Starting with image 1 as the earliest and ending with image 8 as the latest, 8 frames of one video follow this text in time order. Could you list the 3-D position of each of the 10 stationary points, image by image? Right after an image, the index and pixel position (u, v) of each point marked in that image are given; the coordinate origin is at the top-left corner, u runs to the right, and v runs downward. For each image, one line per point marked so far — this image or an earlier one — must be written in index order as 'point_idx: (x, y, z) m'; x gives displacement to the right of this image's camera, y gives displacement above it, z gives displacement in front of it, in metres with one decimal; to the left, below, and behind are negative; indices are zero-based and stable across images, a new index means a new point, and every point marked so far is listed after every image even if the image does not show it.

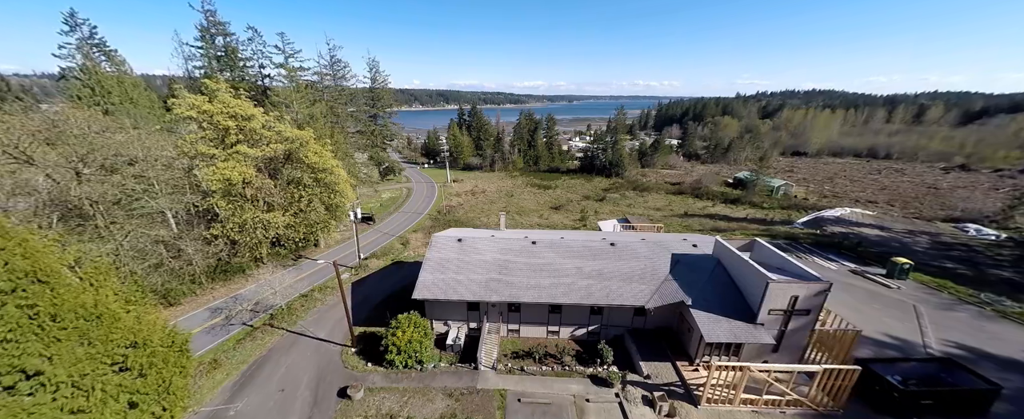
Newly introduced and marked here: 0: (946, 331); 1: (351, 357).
0: (+23.5, -6.6, +17.5) m
1: (-7.7, -7.0, +15.5) m
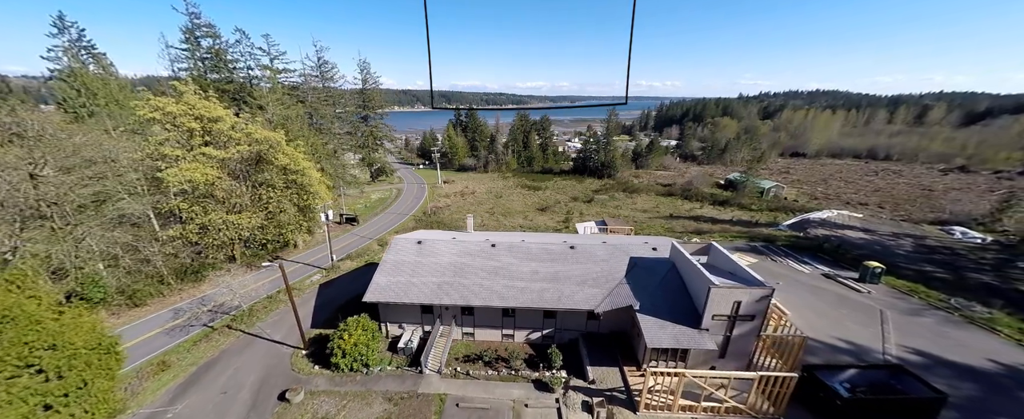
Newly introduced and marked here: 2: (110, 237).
0: (+21.1, -6.8, +17.2) m
1: (-10.2, -7.2, +15.5) m
2: (-23.2, -1.5, +18.6) m
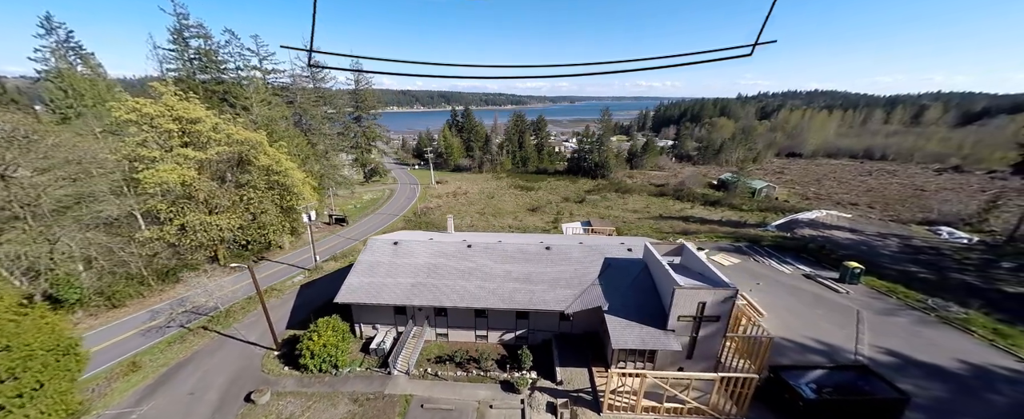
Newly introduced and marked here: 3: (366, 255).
0: (+19.7, -6.8, +17.2) m
1: (-11.6, -7.2, +15.5) m
2: (-24.6, -1.6, +18.6) m
3: (-8.2, -2.6, +18.3) m
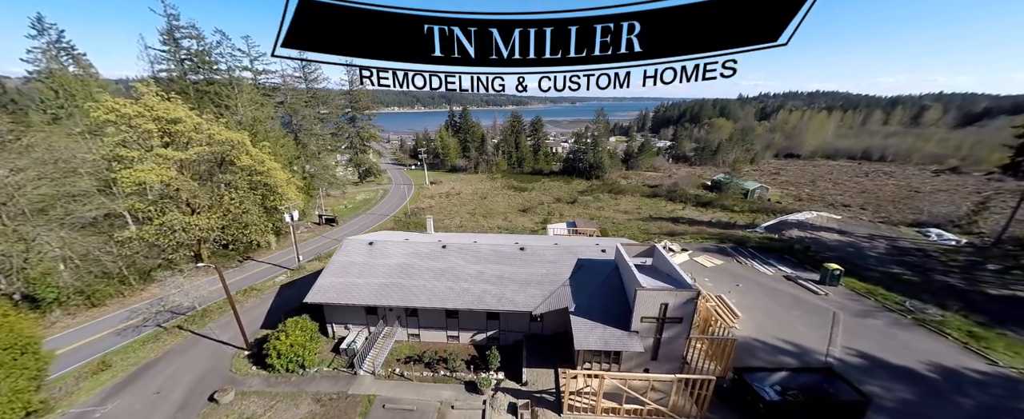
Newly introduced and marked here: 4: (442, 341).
0: (+18.2, -6.9, +17.1) m
1: (-13.1, -7.2, +15.5) m
2: (-26.1, -1.6, +18.7) m
3: (-9.7, -2.6, +18.3) m
4: (-3.7, -6.9, +16.9) m
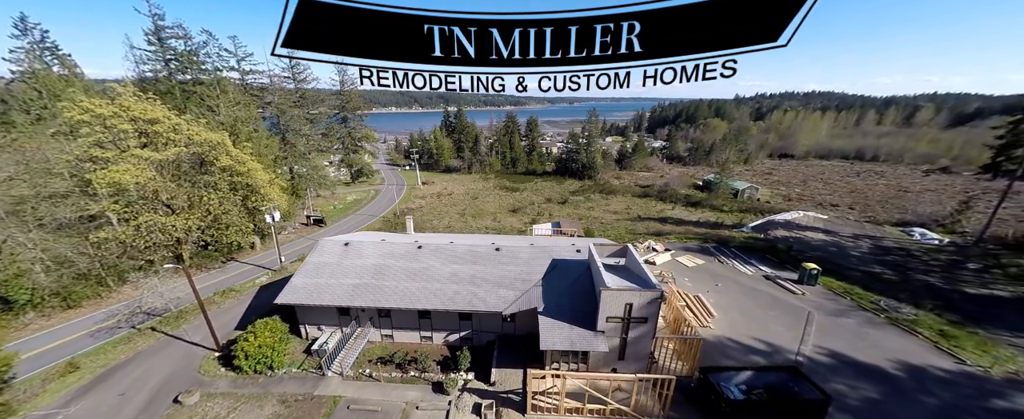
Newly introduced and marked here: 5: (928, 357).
0: (+16.8, -6.8, +17.2) m
1: (-14.5, -7.3, +15.5) m
2: (-27.5, -1.7, +18.6) m
3: (-11.2, -2.6, +18.3) m
4: (-5.1, -6.9, +16.9) m
5: (+20.4, -7.2, +15.9) m
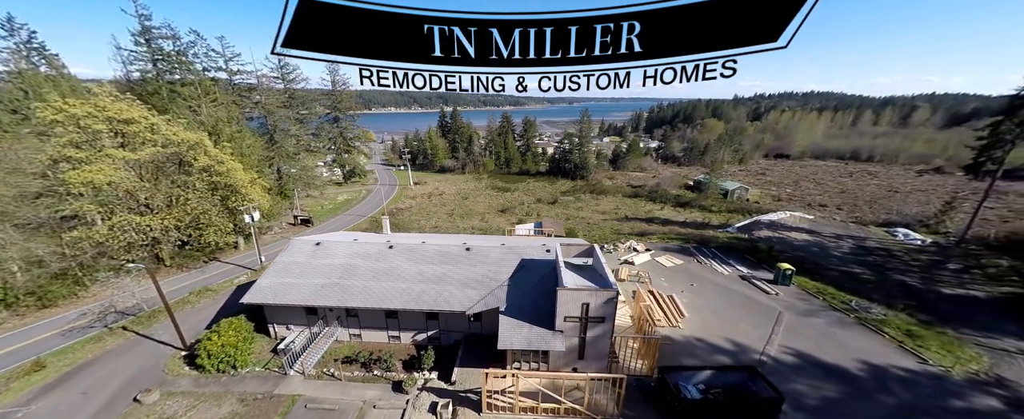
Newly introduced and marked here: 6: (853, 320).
0: (+15.1, -6.9, +17.3) m
1: (-16.2, -7.3, +15.6) m
2: (-29.2, -1.6, +18.7) m
3: (-12.9, -2.6, +18.3) m
4: (-6.8, -6.9, +17.0) m
5: (+18.7, -7.2, +16.0) m
6: (+19.6, -6.4, +18.6) m
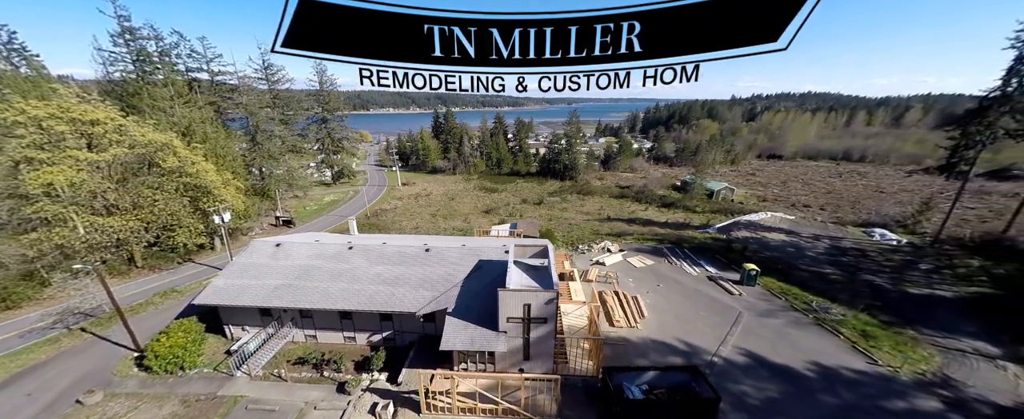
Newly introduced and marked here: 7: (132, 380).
0: (+12.7, -6.9, +17.3) m
1: (-18.5, -7.3, +15.6) m
2: (-31.6, -1.7, +18.7) m
3: (-15.2, -2.7, +18.4) m
4: (-9.1, -7.0, +17.0) m
5: (+16.3, -7.3, +16.0) m
6: (+17.2, -6.4, +18.7) m
7: (-16.8, -7.6, +14.4) m
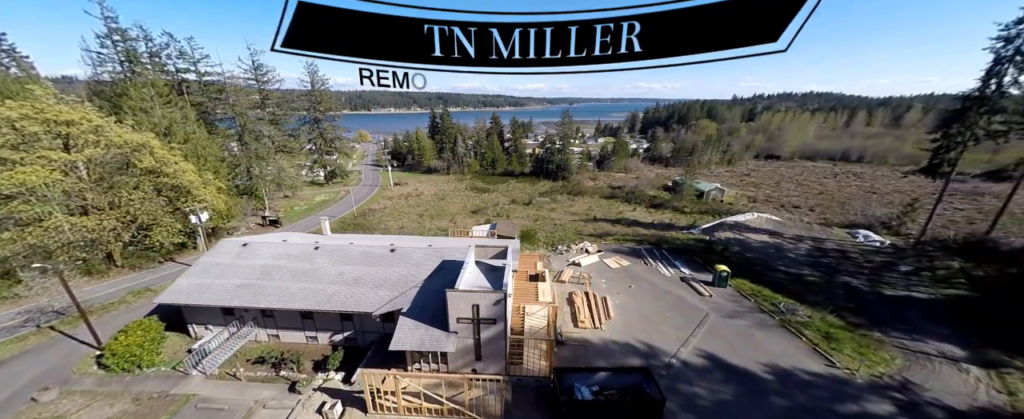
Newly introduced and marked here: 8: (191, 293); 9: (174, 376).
0: (+10.7, -7.0, +17.3) m
1: (-20.6, -7.3, +15.7) m
2: (-33.6, -1.7, +18.9) m
3: (-17.3, -2.7, +18.5) m
4: (-11.2, -7.0, +17.1) m
5: (+14.3, -7.3, +15.9) m
6: (+15.2, -6.5, +18.6) m
7: (-18.9, -7.6, +14.5) m
8: (-16.4, -4.3, +16.6) m
9: (-15.2, -7.5, +14.7) m
